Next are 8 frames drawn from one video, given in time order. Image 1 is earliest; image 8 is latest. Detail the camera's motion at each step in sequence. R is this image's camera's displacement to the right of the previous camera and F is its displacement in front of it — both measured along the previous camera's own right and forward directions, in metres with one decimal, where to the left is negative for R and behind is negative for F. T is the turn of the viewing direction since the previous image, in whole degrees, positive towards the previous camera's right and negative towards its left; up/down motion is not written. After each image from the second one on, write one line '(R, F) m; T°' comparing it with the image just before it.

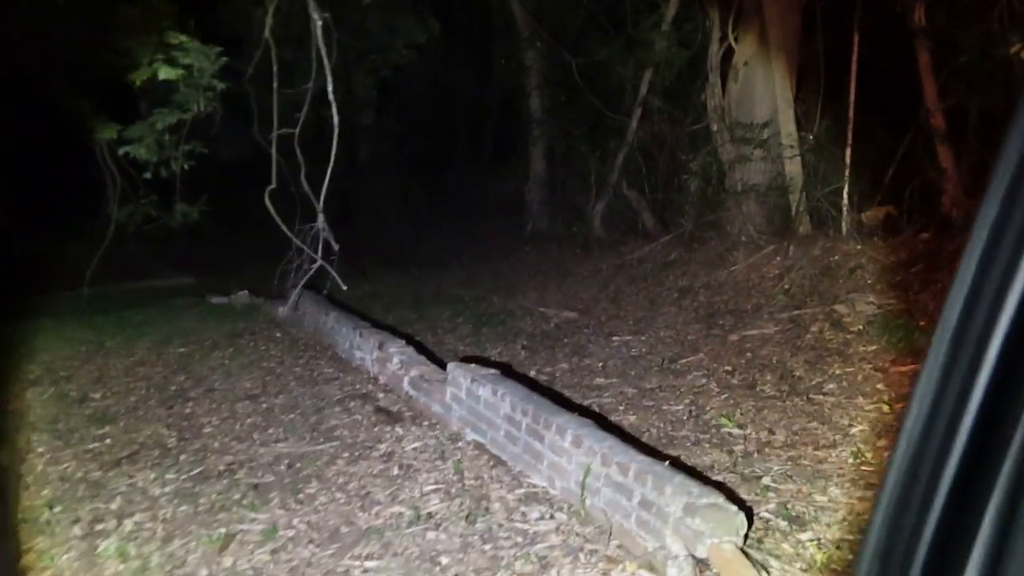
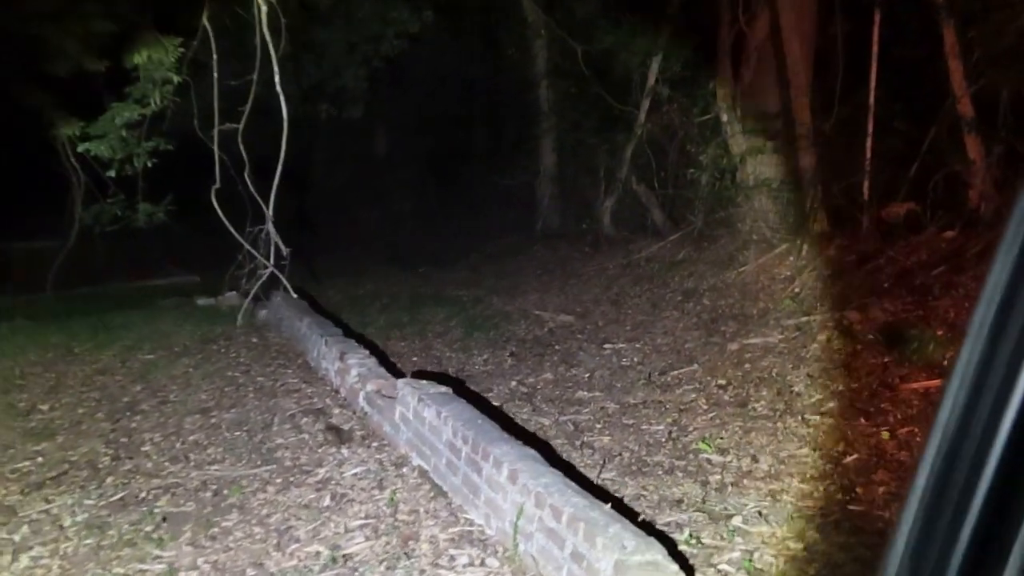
(+0.7, +0.7) m; -3°
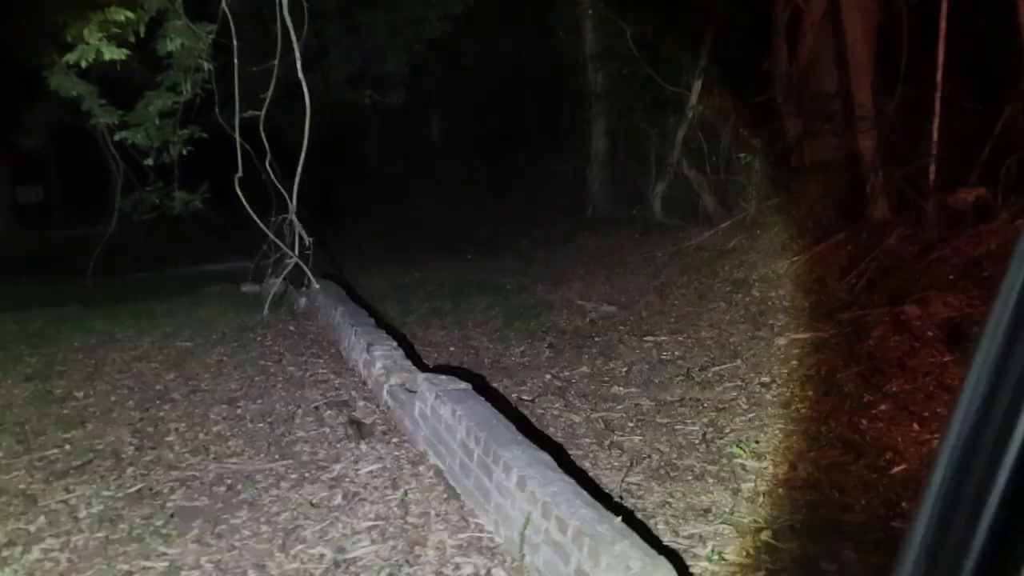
(+0.3, +0.3) m; -4°
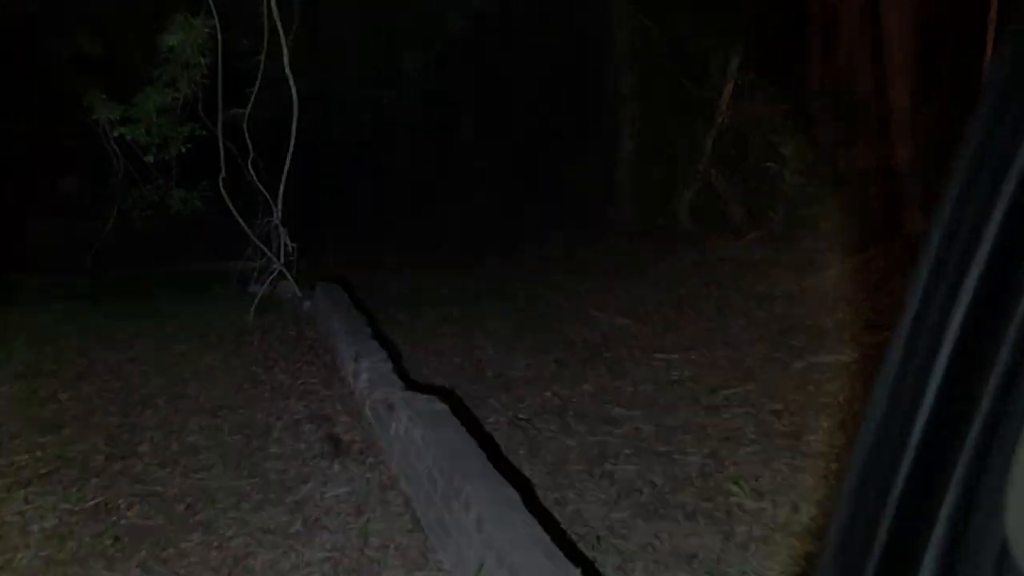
(+0.4, +0.5) m; -3°
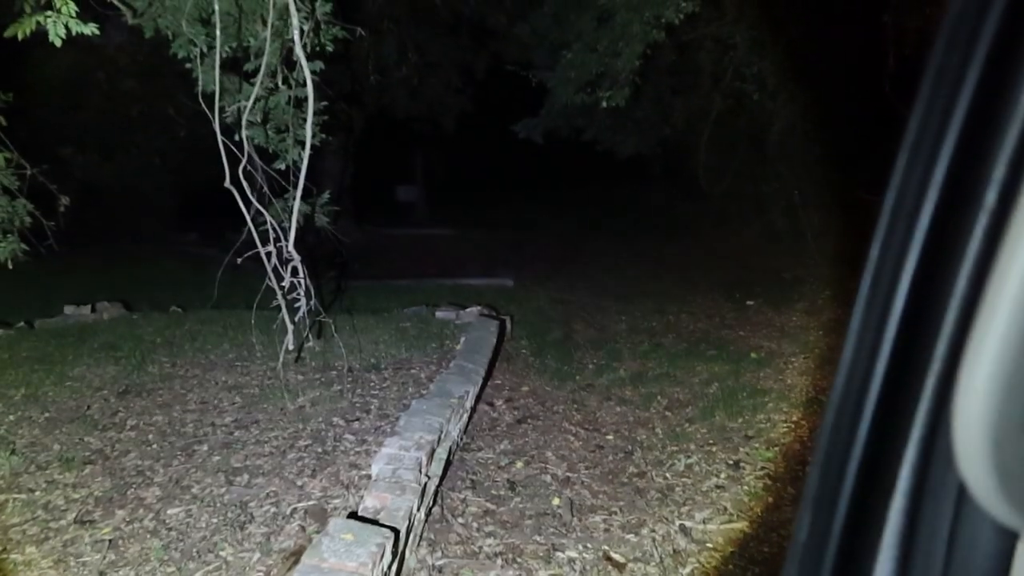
(+0.3, -0.1) m; -5°
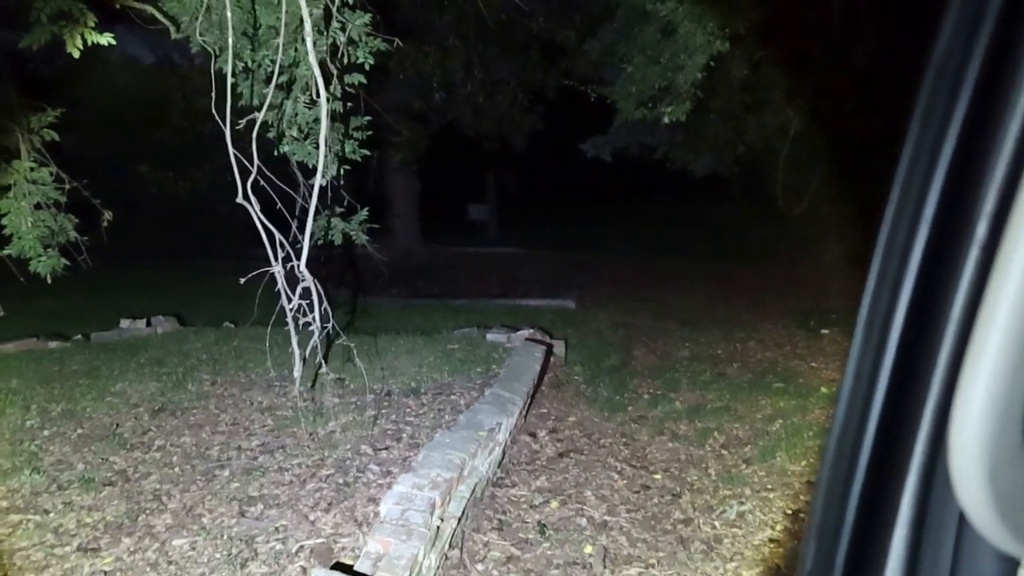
(+0.2, +0.3) m; -5°
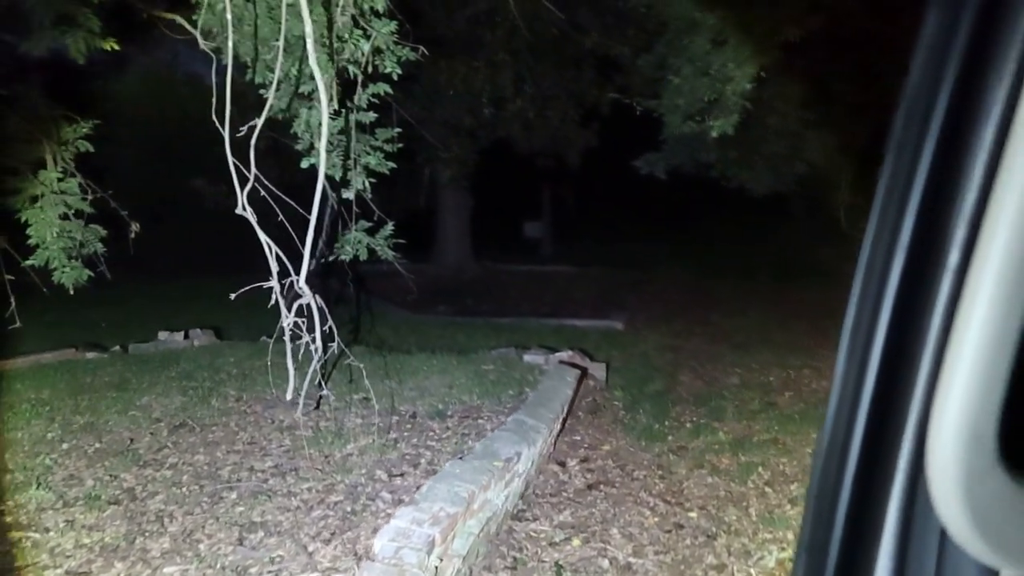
(+0.2, +0.3) m; -4°
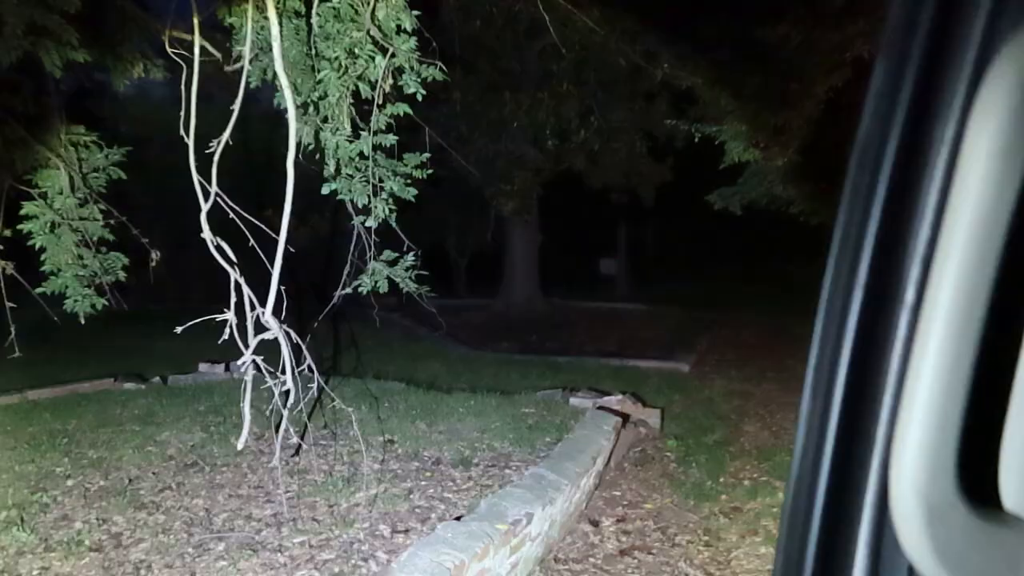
(+0.3, +0.5) m; -6°
